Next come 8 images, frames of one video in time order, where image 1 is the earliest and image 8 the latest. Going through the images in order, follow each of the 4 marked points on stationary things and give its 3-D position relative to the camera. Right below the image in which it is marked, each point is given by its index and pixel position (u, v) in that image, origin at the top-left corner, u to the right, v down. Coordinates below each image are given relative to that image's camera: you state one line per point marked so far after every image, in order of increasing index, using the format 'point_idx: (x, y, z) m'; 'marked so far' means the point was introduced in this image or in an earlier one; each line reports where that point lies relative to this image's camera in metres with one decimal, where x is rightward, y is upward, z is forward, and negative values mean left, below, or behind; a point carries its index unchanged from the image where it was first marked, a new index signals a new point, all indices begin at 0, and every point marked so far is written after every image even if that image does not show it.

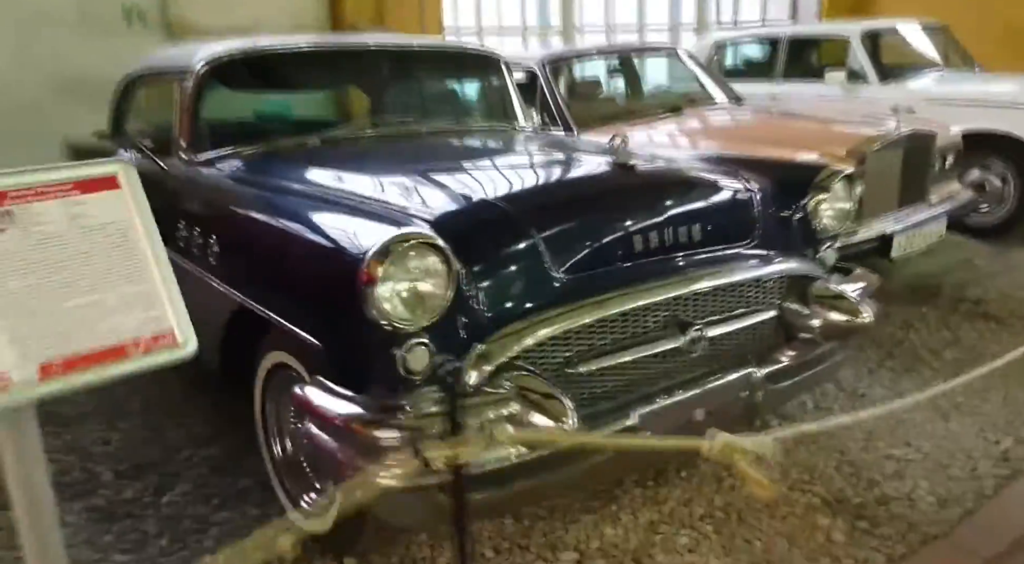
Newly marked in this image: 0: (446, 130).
0: (-0.3, +0.7, +3.2) m
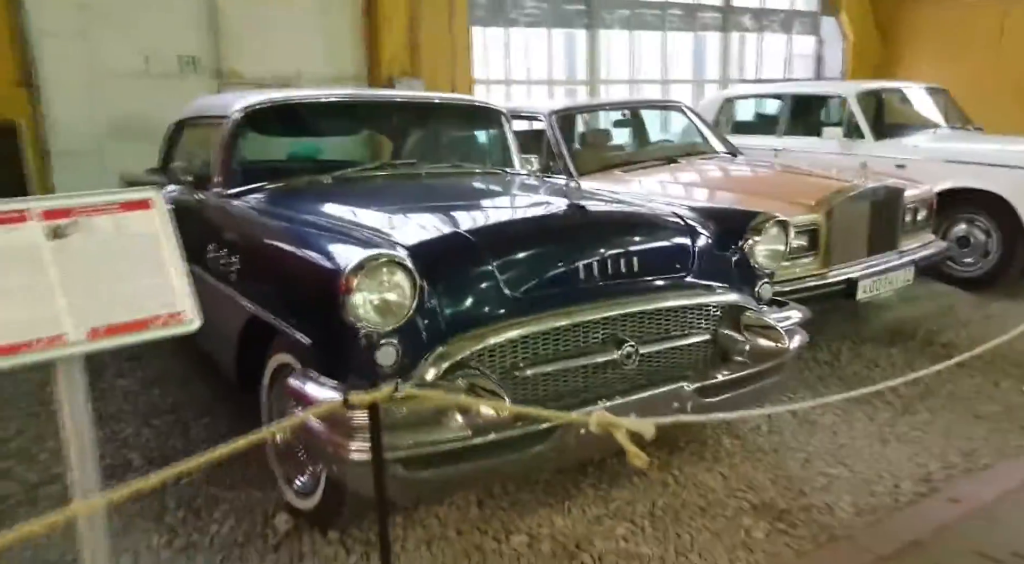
0: (-0.3, +0.5, +3.7) m
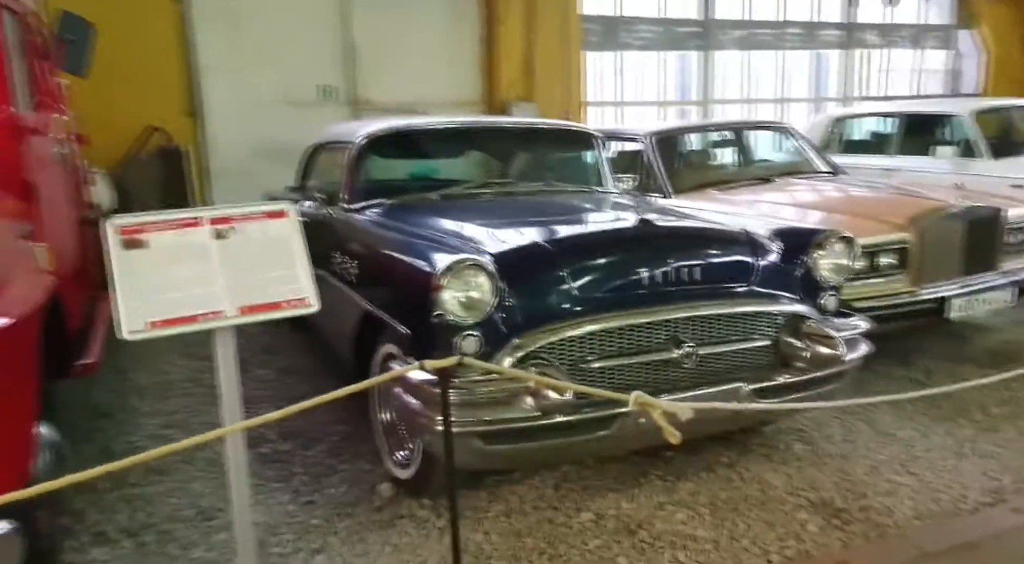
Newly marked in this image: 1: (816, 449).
0: (+0.2, +0.5, +4.0) m
1: (+1.3, -0.7, +3.1) m
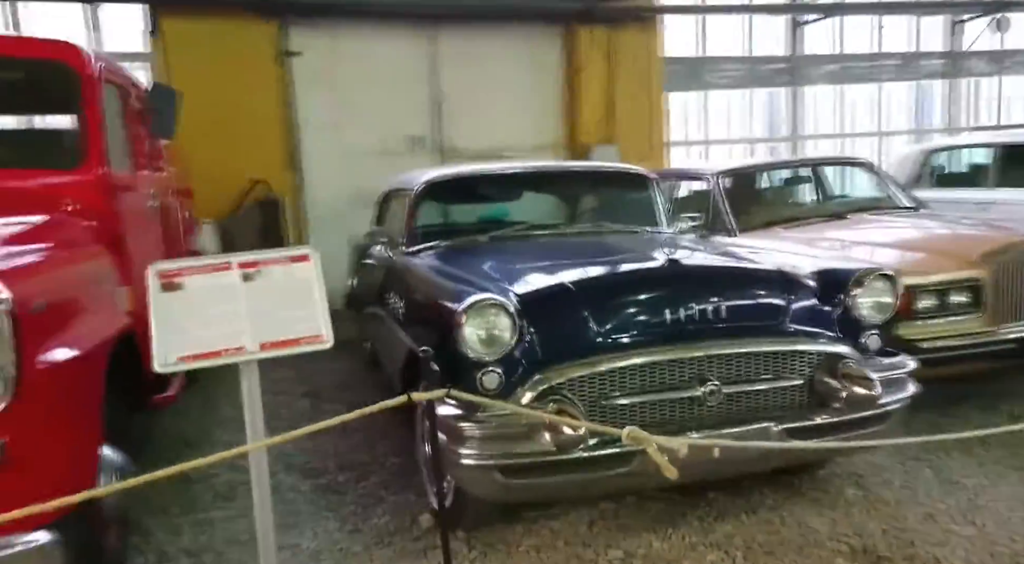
0: (+0.5, +0.3, +4.1) m
1: (+1.4, -0.8, +3.0) m
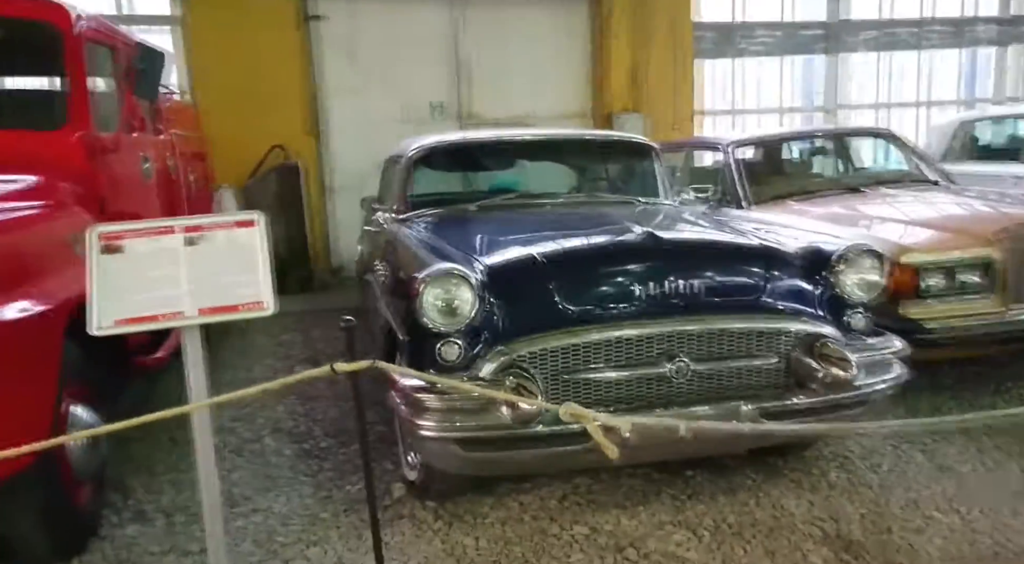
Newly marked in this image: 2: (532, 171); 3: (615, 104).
0: (+0.5, +0.4, +4.0) m
1: (+1.3, -0.8, +2.9) m
2: (+0.1, +0.6, +4.0) m
3: (+1.3, +2.3, +9.5) m
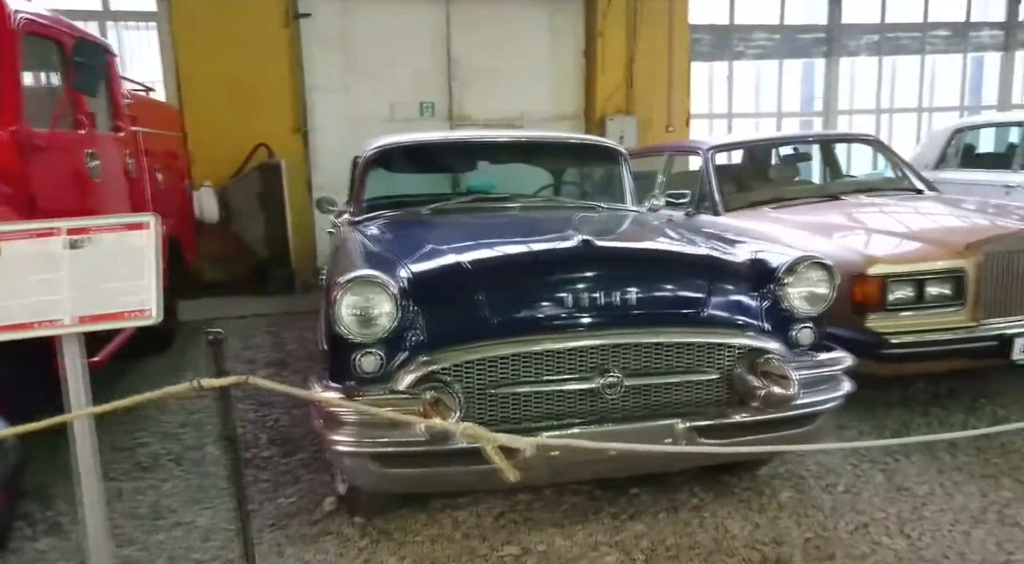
0: (+0.3, +0.4, +3.9) m
1: (+1.1, -0.8, +2.8) m
2: (-0.1, +0.6, +3.9) m
3: (+1.2, +2.2, +9.4) m
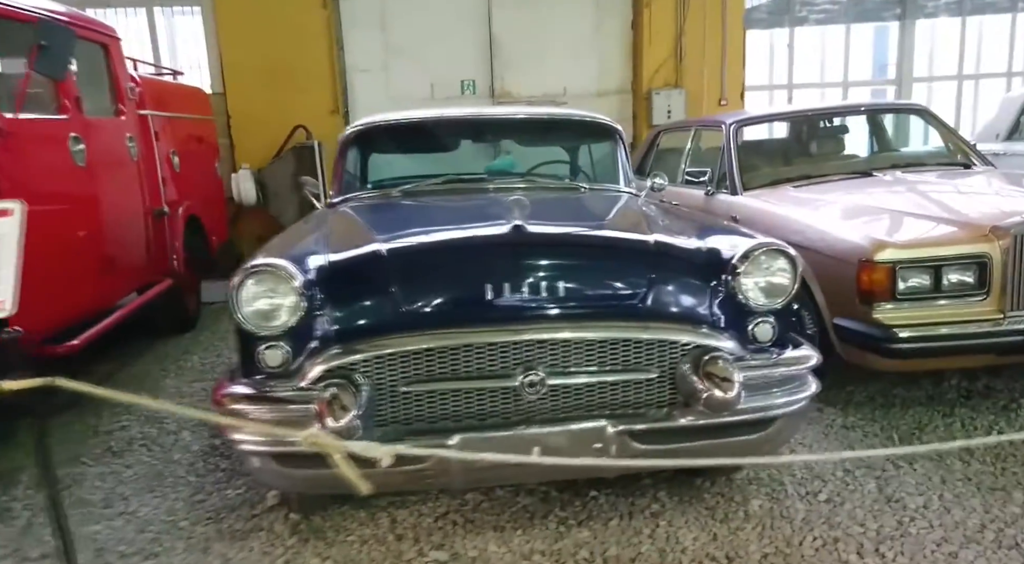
0: (+0.2, +0.5, +3.7) m
1: (+0.9, -0.8, +2.5) m
2: (-0.2, +0.7, +3.8) m
3: (+1.7, +2.4, +9.0) m
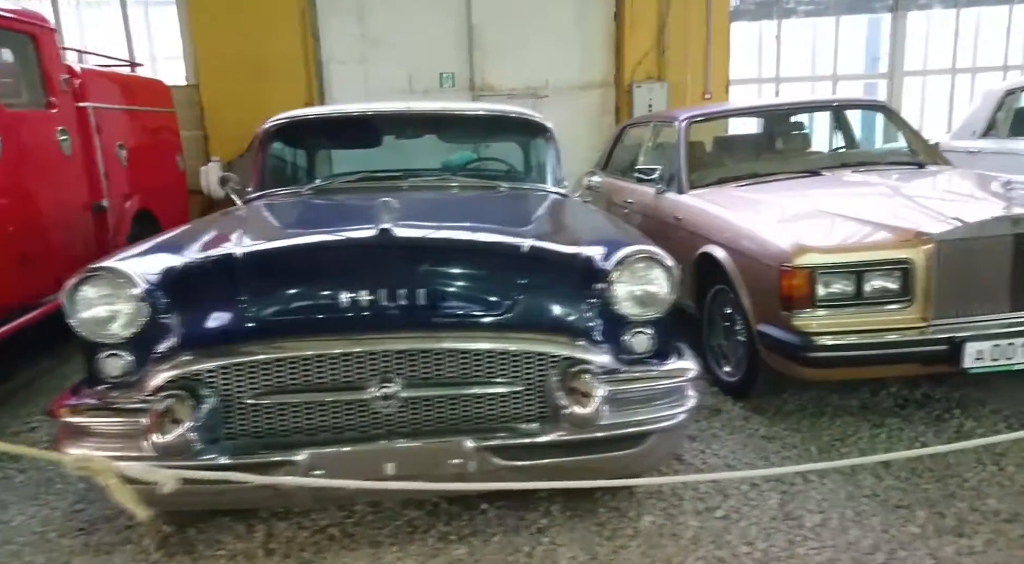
0: (-0.2, +0.5, +3.6) m
1: (+0.5, -0.8, +2.4) m
2: (-0.5, +0.7, +3.7) m
3: (+1.5, +2.5, +8.8) m
